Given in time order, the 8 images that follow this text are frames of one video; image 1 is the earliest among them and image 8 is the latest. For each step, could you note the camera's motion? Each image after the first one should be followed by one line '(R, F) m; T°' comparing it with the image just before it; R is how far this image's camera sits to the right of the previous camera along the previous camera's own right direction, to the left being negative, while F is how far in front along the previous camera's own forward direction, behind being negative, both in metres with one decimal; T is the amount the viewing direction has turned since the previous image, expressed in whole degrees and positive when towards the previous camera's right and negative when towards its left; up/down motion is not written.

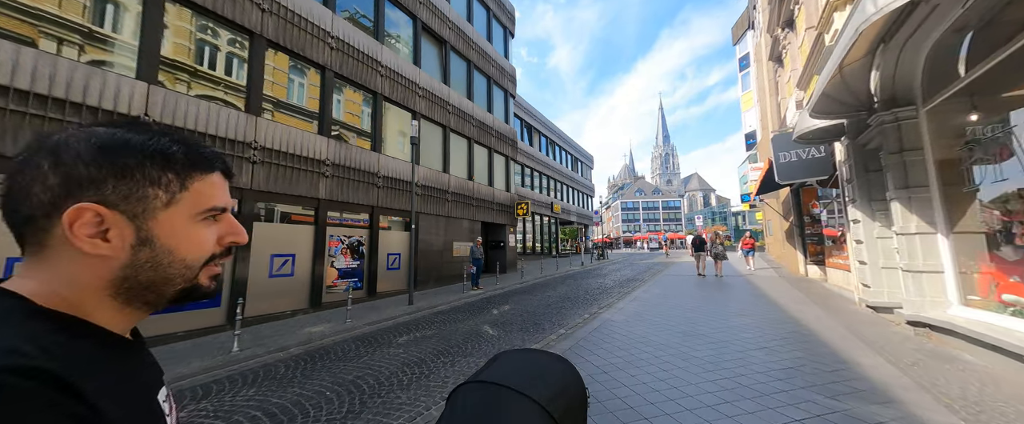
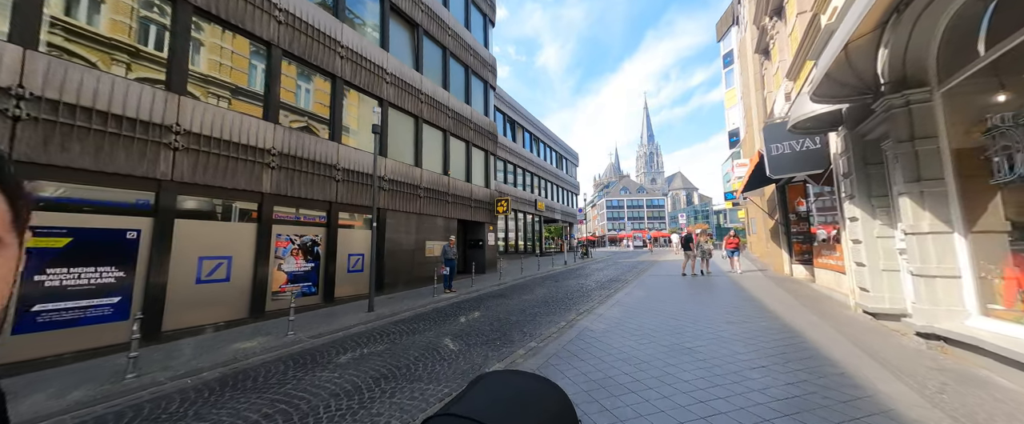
(+0.5, +0.9) m; +2°
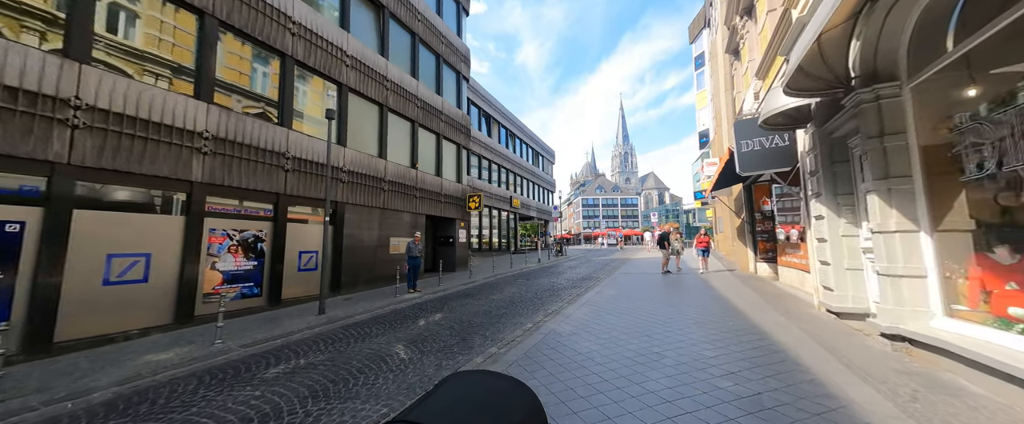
(+0.3, +0.5) m; +4°
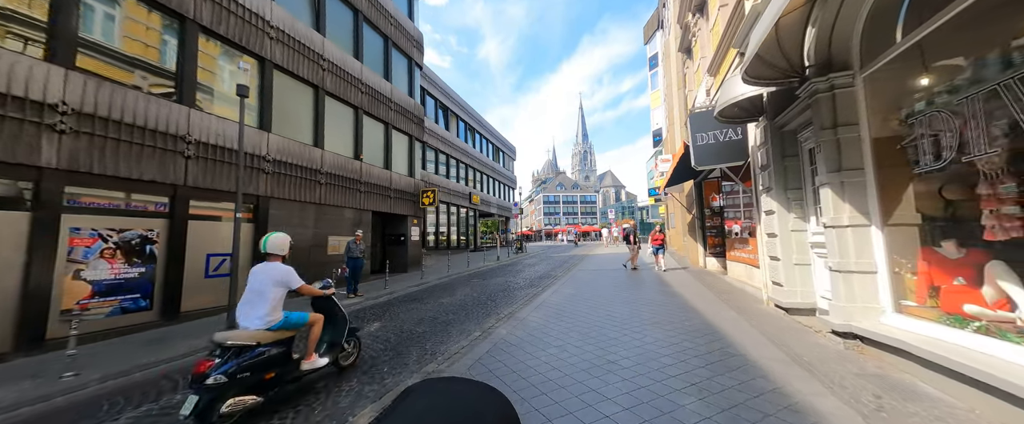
(+0.3, +0.7) m; +7°
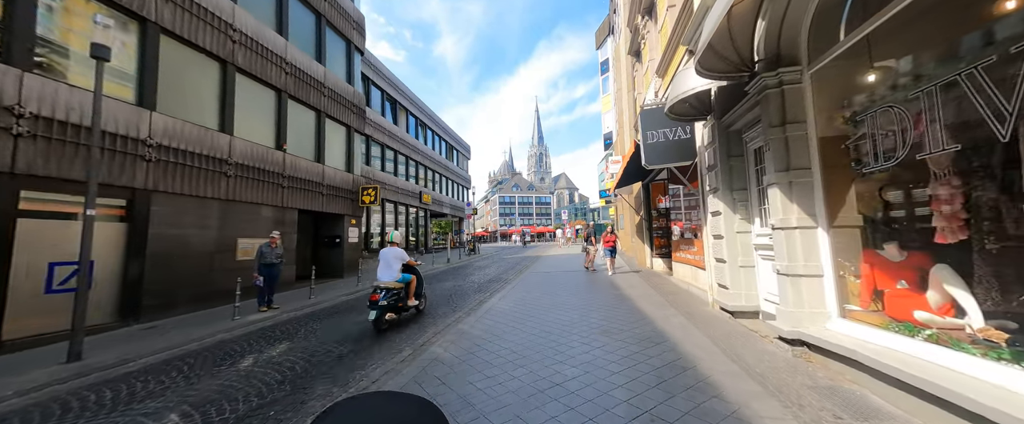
(+0.3, +0.7) m; +8°
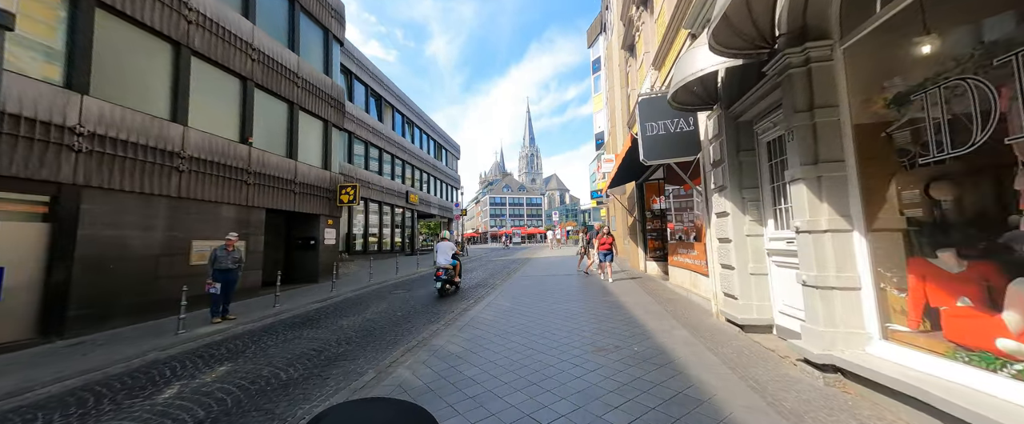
(+0.1, +0.7) m; +2°
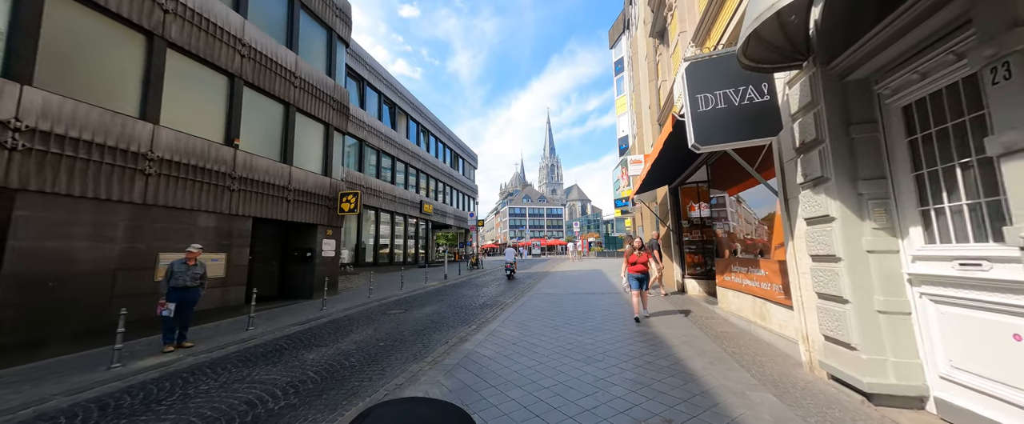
(+0.3, +1.4) m; -4°
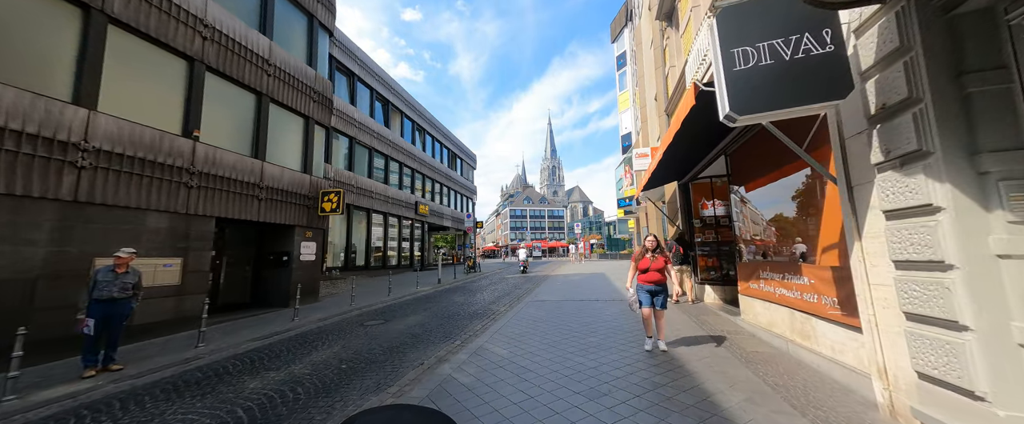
(+0.2, +1.0) m; 0°
